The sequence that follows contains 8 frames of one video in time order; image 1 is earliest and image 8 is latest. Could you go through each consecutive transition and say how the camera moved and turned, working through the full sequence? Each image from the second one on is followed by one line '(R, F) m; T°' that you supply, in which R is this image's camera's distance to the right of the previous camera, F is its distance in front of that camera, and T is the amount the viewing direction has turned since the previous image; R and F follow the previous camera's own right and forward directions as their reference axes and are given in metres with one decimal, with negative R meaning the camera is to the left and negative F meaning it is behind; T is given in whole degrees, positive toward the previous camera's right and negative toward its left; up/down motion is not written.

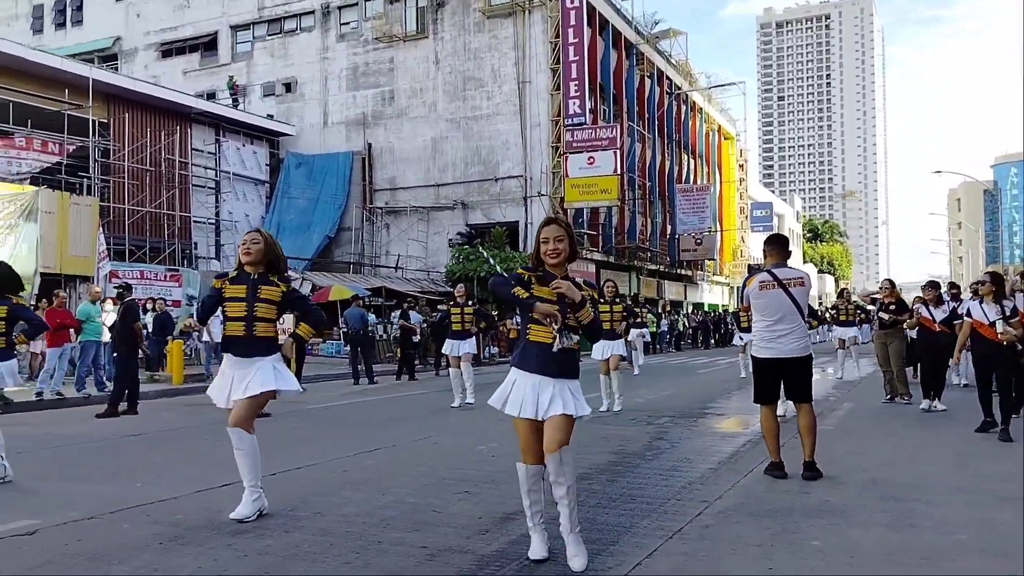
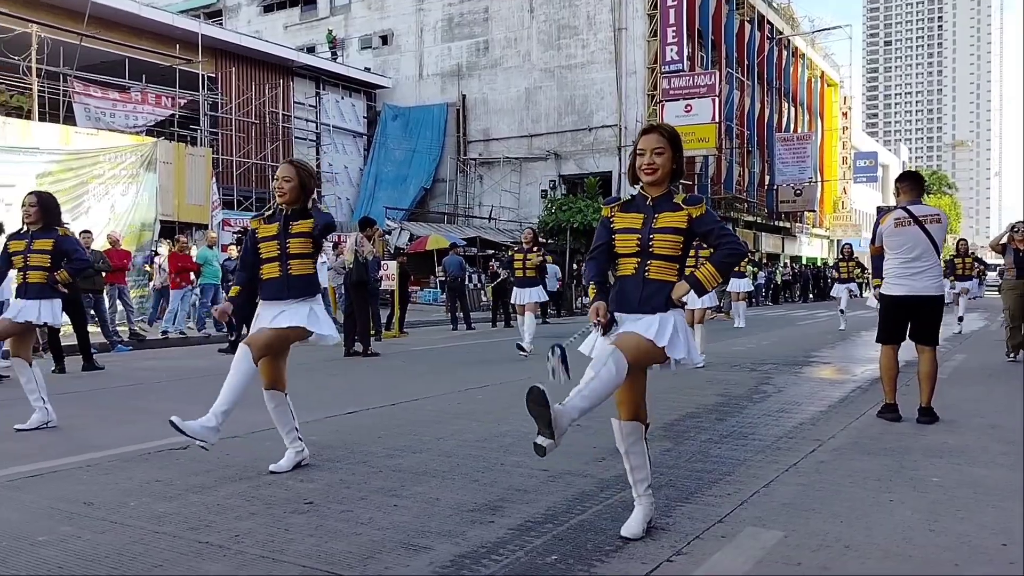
(-0.2, -0.2) m; -6°
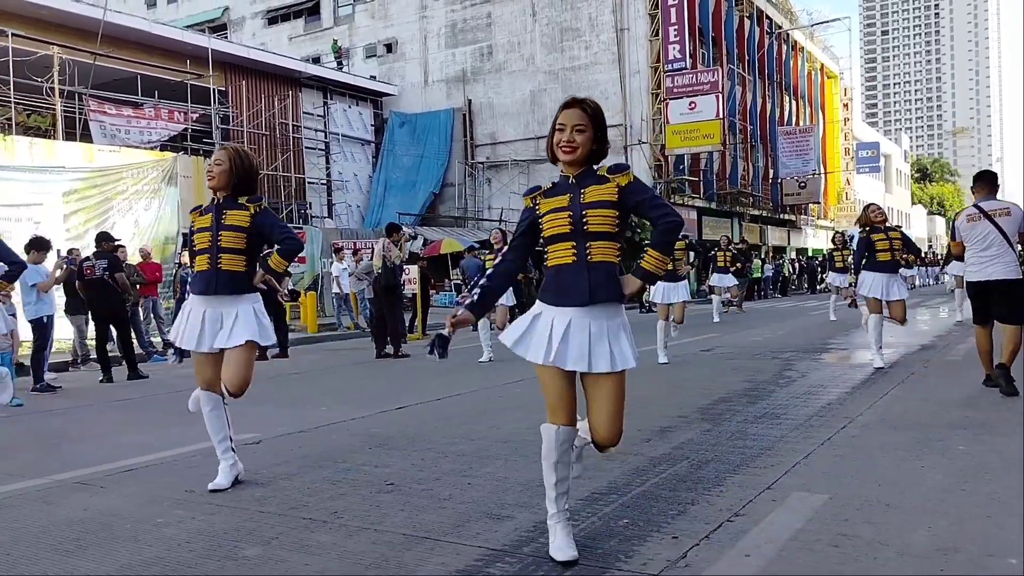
(-0.3, -0.4) m; 0°
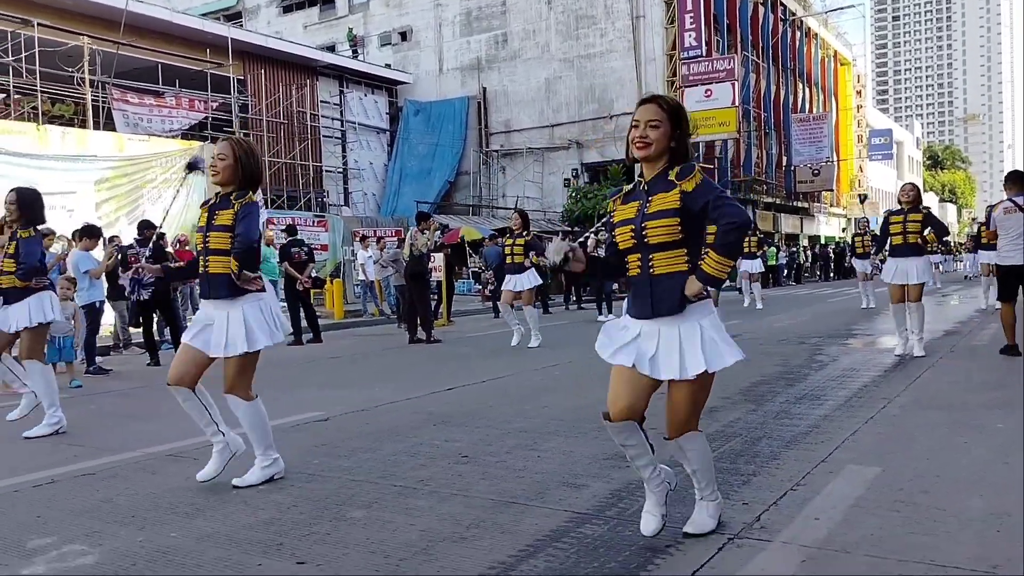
(-0.4, -0.3) m; 0°
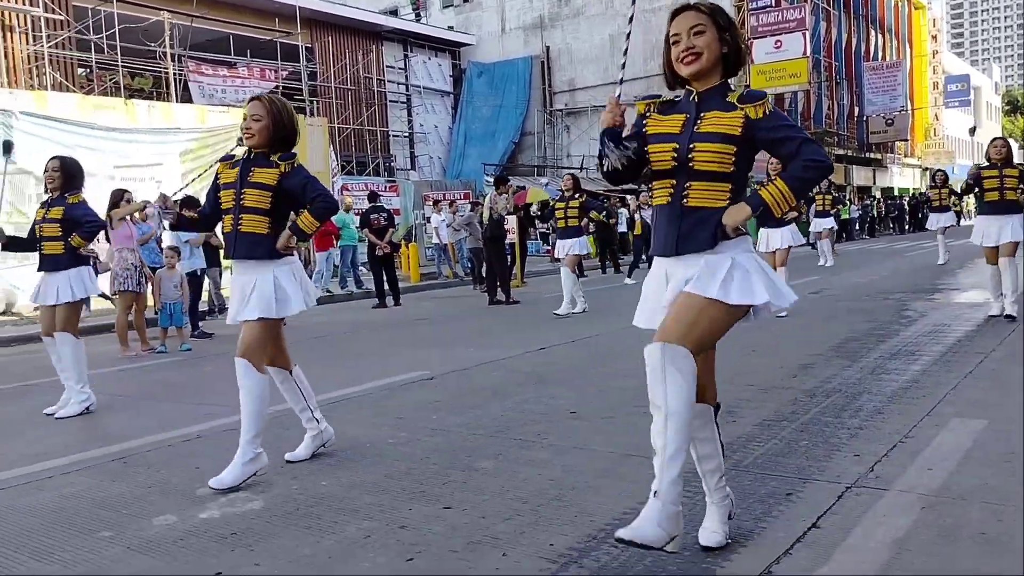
(-0.3, -0.2) m; -4°
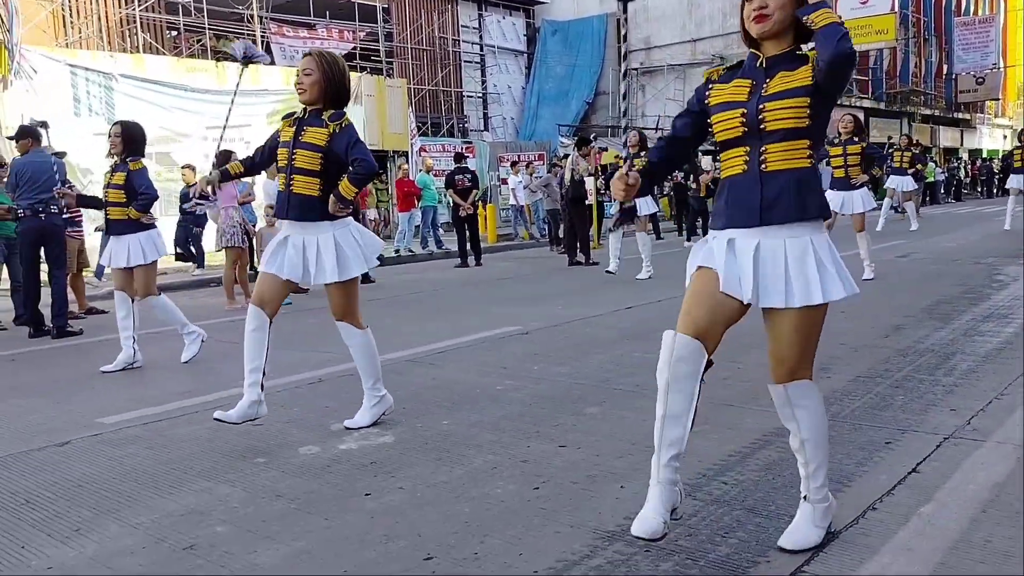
(-0.2, -0.3) m; -4°
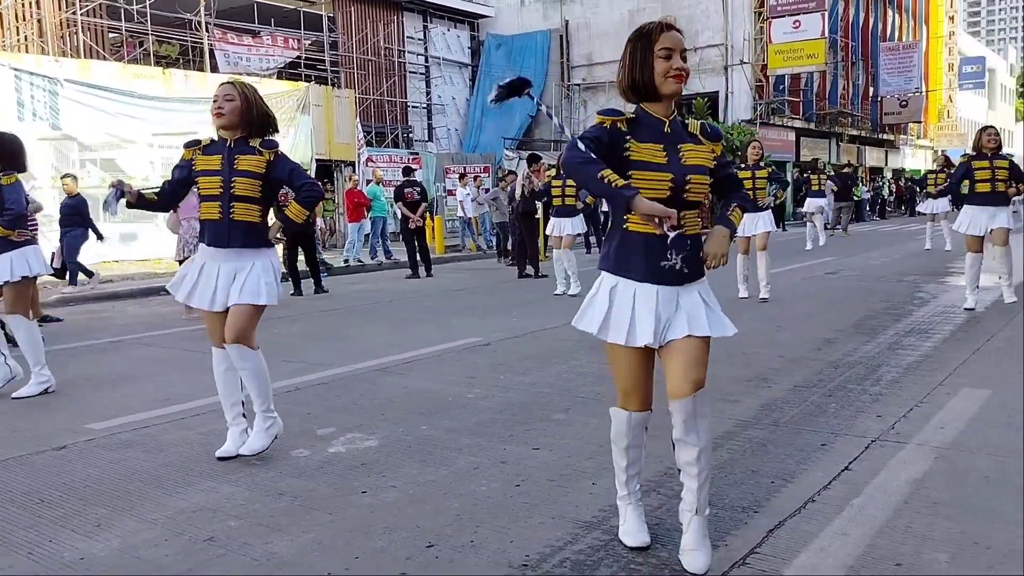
(-0.2, -0.4) m; +4°
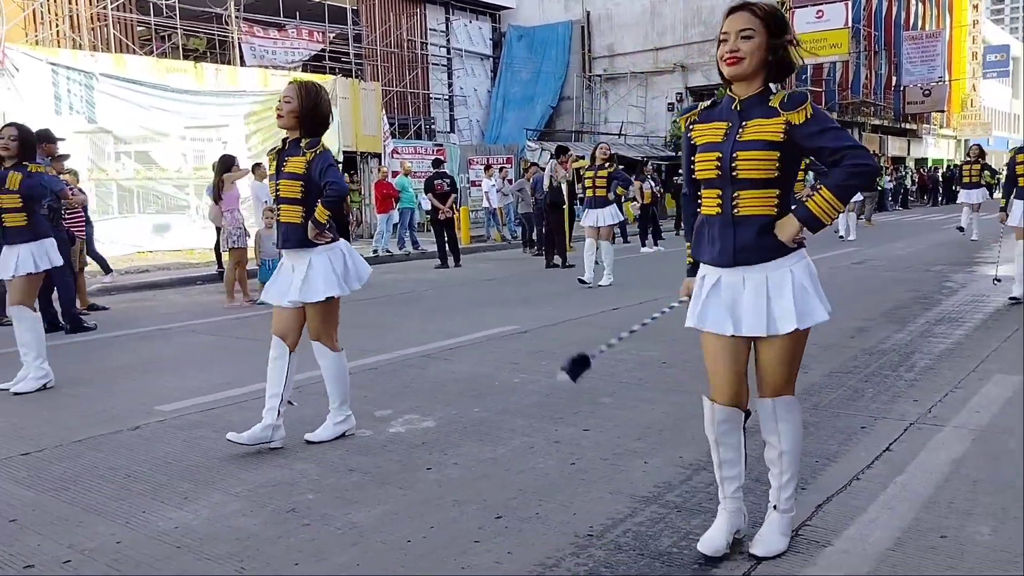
(-0.2, -0.2) m; -1°
